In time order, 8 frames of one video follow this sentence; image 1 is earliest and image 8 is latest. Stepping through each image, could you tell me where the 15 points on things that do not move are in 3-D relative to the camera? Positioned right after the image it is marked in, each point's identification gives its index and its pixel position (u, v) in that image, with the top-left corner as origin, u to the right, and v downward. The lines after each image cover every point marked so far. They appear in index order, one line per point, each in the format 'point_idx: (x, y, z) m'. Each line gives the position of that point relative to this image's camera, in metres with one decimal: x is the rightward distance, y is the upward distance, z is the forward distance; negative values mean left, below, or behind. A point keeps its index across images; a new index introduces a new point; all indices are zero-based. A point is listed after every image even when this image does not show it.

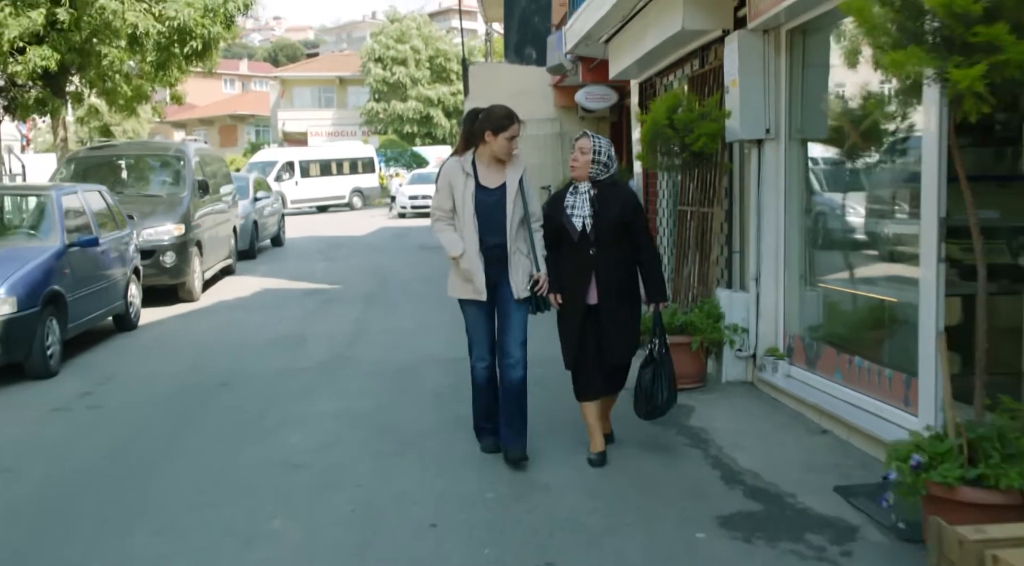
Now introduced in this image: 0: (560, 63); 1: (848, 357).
0: (+0.7, +3.5, +13.9) m
1: (+2.1, -0.4, +5.6) m
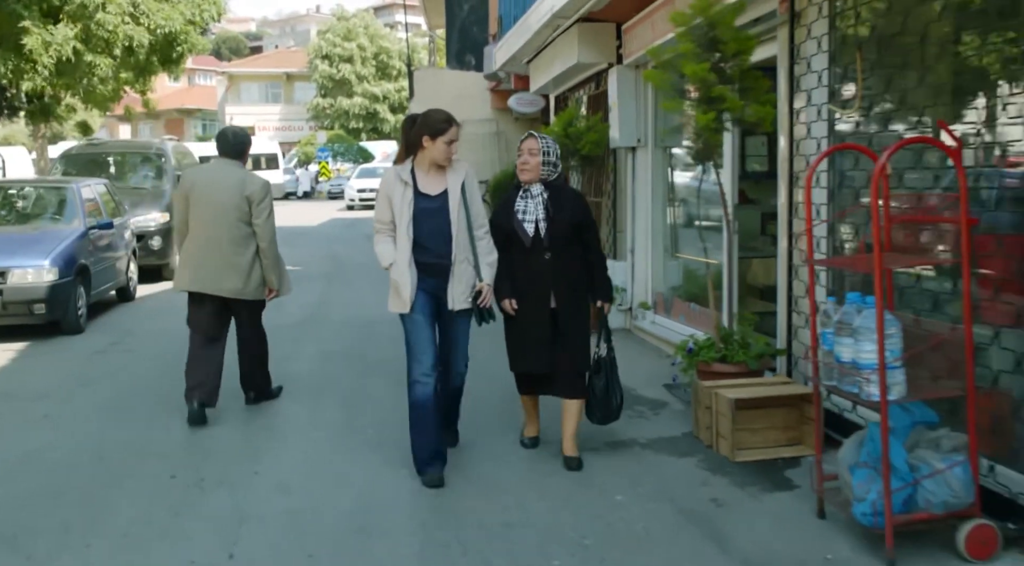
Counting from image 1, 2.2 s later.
0: (-0.3, +3.8, +15.9) m
1: (+1.5, -0.2, +7.7) m
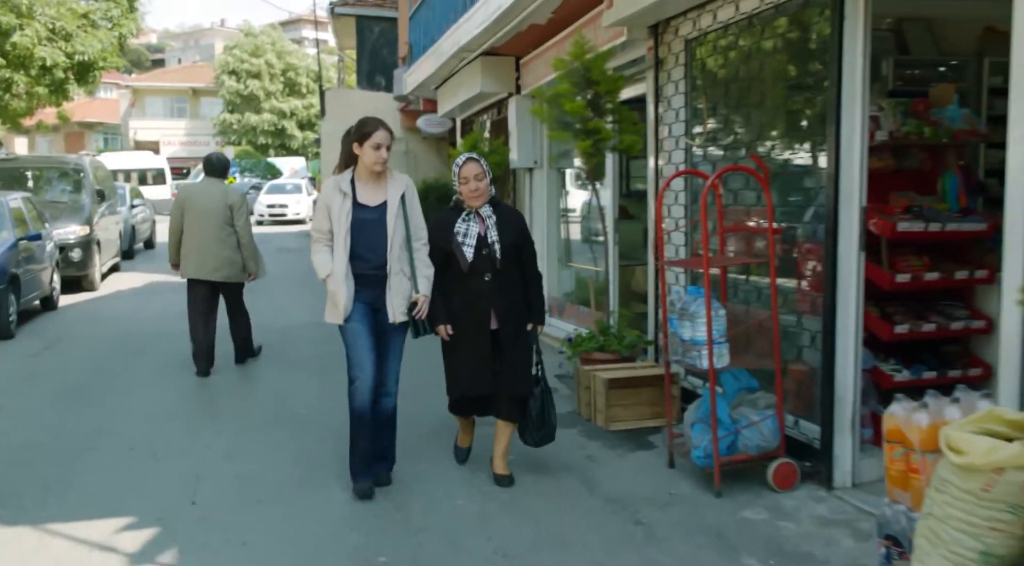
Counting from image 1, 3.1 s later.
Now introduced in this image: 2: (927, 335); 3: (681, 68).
0: (-2.1, +3.6, +16.8) m
1: (+0.6, -0.2, +8.7) m
2: (+2.2, -0.3, +4.6) m
3: (+1.2, +1.5, +6.1) m
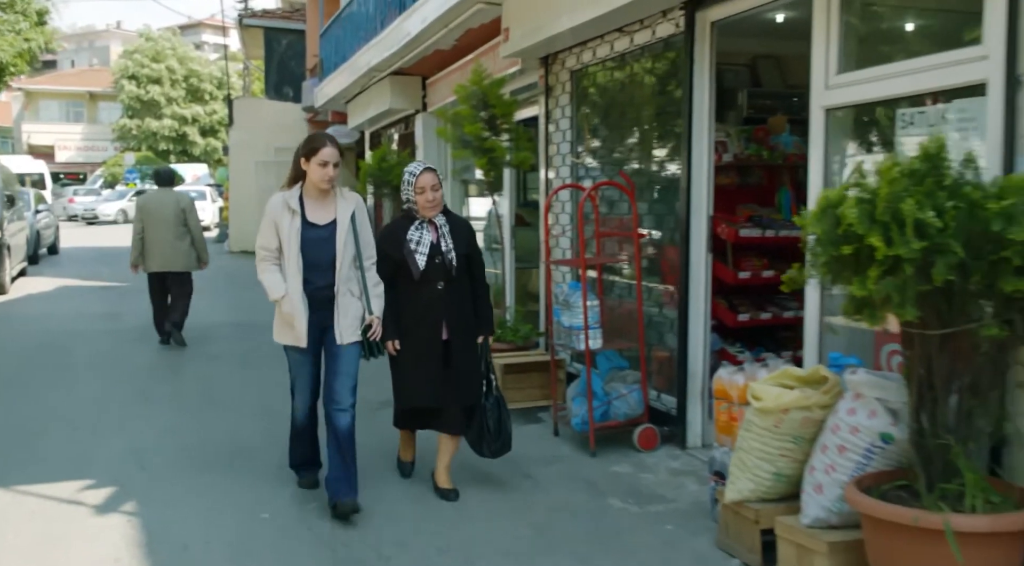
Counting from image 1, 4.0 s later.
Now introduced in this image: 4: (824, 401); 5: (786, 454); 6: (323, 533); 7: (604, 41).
0: (-3.9, +3.5, +17.3) m
1: (-0.4, -0.2, +9.5) m
2: (+1.6, -0.3, +5.6) m
3: (+0.4, +1.5, +7.0) m
4: (+1.3, -0.5, +3.7) m
5: (+1.2, -0.7, +3.7) m
6: (-0.8, -1.2, +4.0) m
7: (+0.7, +1.8, +6.5) m
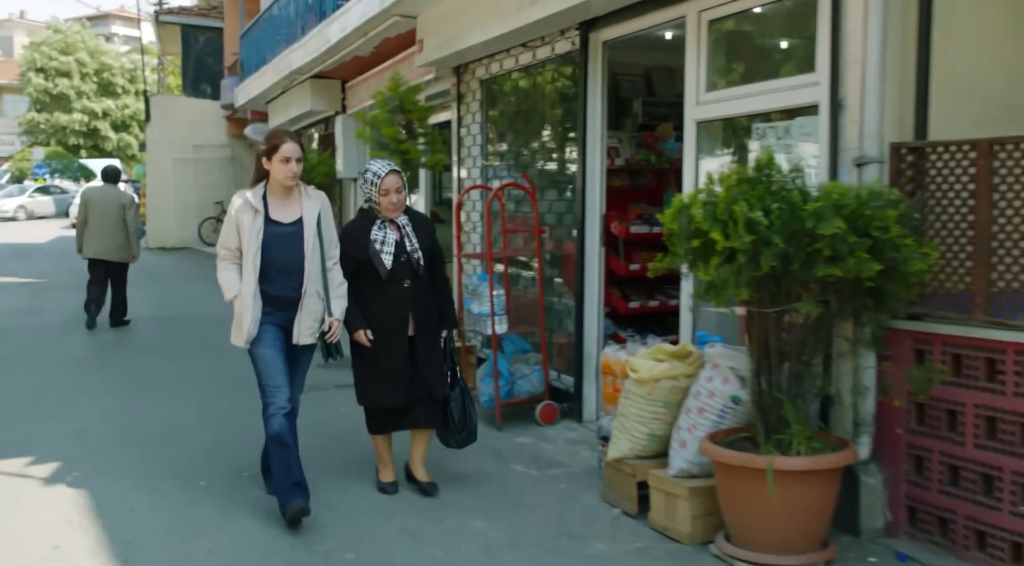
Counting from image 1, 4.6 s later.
0: (-5.6, +3.5, +17.5) m
1: (-1.3, -0.2, +10.0) m
2: (+1.0, -0.2, +6.3) m
3: (-0.3, +1.6, +7.6) m
4: (+0.9, -0.4, +4.4) m
5: (+0.7, -0.7, +4.4) m
6: (-1.3, -1.1, +4.5) m
7: (0.0, +1.8, +7.1) m
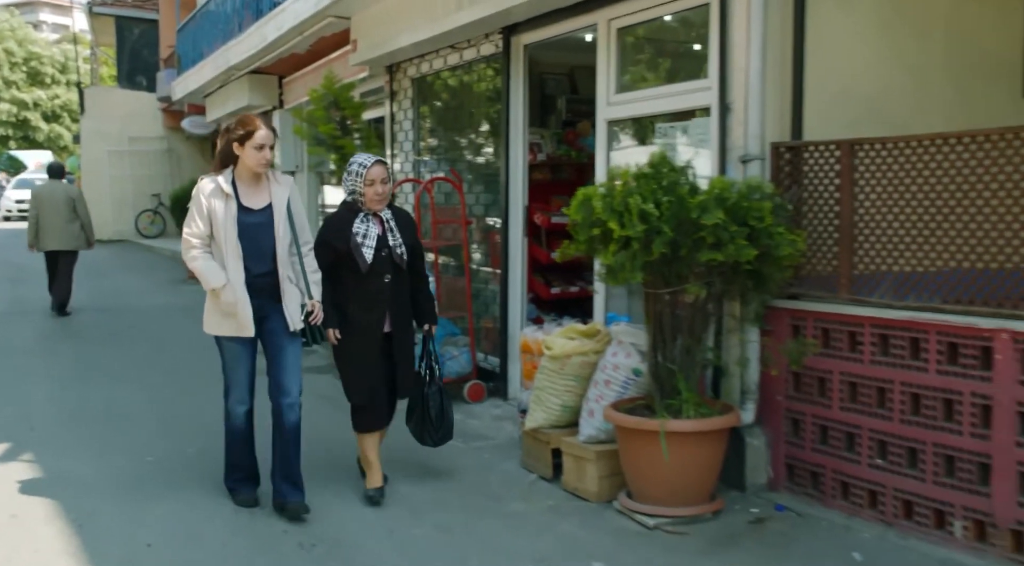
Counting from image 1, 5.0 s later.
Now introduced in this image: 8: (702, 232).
0: (-6.8, +3.7, +17.5) m
1: (-2.1, -0.1, +10.4) m
2: (+0.5, -0.1, +6.7) m
3: (-0.9, +1.7, +8.0) m
4: (+0.5, -0.4, +4.8) m
5: (+0.3, -0.6, +4.9) m
6: (-1.7, -1.0, +4.8) m
7: (-0.6, +1.9, +7.5) m
8: (+0.9, +0.2, +4.0) m
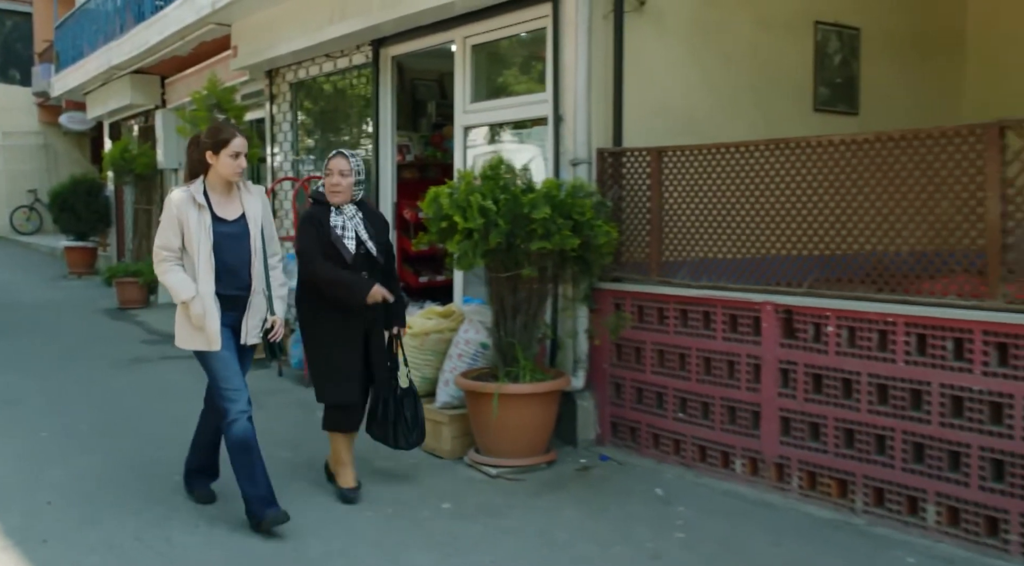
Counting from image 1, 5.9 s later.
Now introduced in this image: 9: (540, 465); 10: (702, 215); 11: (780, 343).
0: (-9.1, +3.8, +17.2) m
1: (-3.5, 0.0, +10.7) m
2: (-0.6, 0.0, +7.4) m
3: (-2.1, +1.7, +8.5) m
4: (-0.4, -0.3, +5.6) m
5: (-0.5, -0.5, +5.6) m
6: (-2.5, -1.0, +5.3) m
7: (-1.8, +2.0, +8.0) m
8: (+0.1, +0.3, +4.8) m
9: (+0.2, -1.0, +5.1) m
10: (+1.1, +0.4, +5.0) m
11: (+1.4, -0.3, +4.5) m
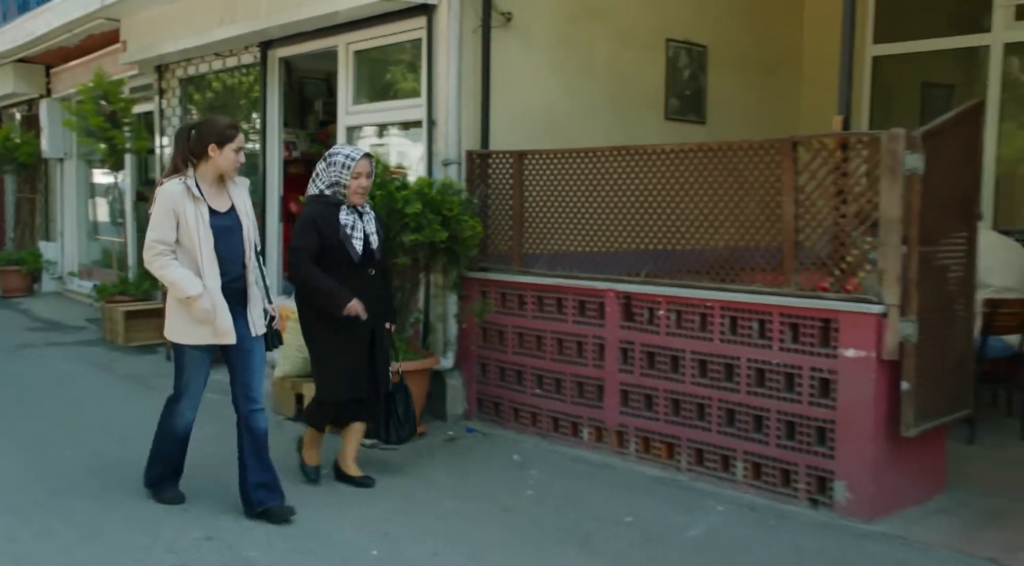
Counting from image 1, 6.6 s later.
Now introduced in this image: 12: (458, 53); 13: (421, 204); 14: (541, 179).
0: (-11.2, +3.9, +16.6) m
1: (-4.9, +0.1, +10.8) m
2: (-1.7, +0.1, +7.8) m
3: (-3.3, +1.8, +8.7) m
4: (-1.2, -0.2, +6.0) m
5: (-1.4, -0.4, +6.0) m
6: (-3.3, -0.9, +5.5) m
7: (-2.9, +2.1, +8.3) m
8: (-0.6, +0.4, +5.3) m
9: (-0.6, -1.0, +5.6) m
10: (+0.3, +0.4, +5.6) m
11: (+0.6, -0.2, +5.2) m
12: (-0.4, +1.5, +5.8) m
13: (-0.5, +0.5, +5.3) m
14: (+0.2, +0.7, +5.7) m
